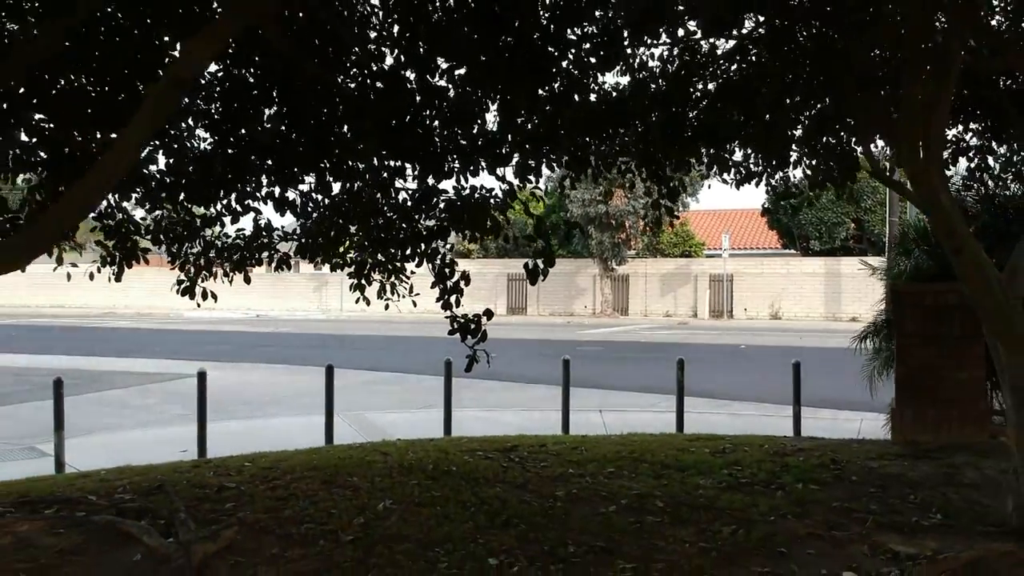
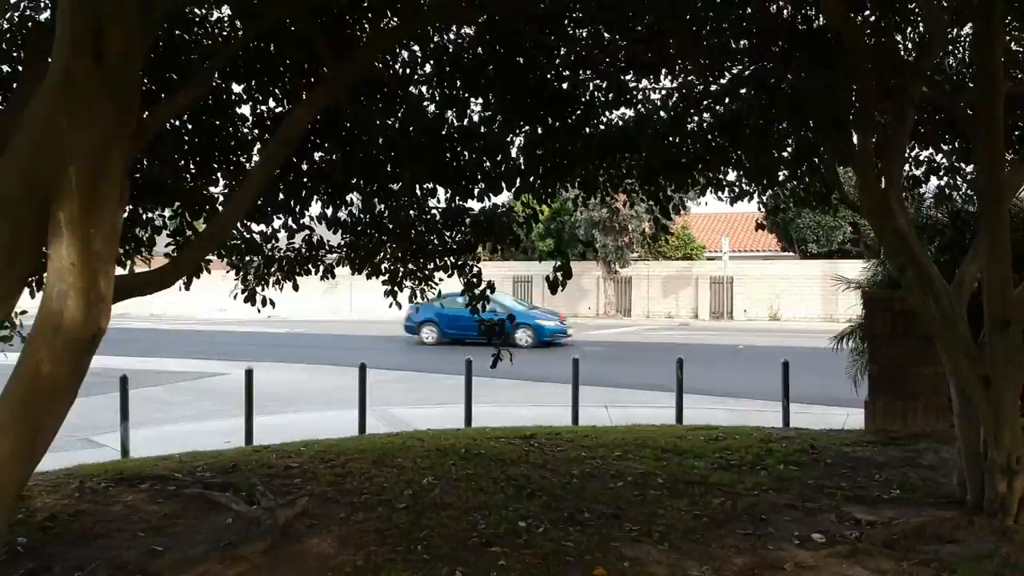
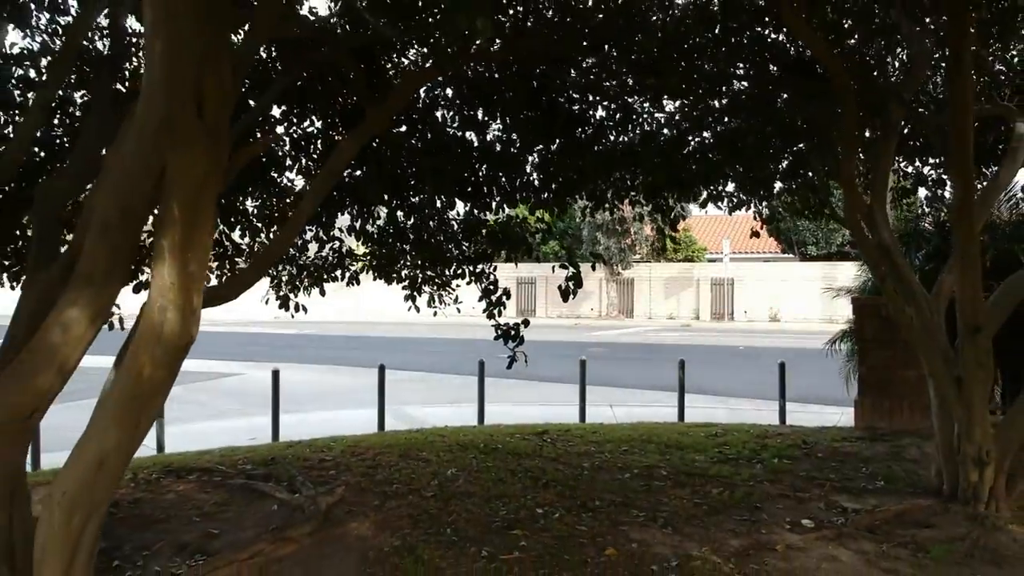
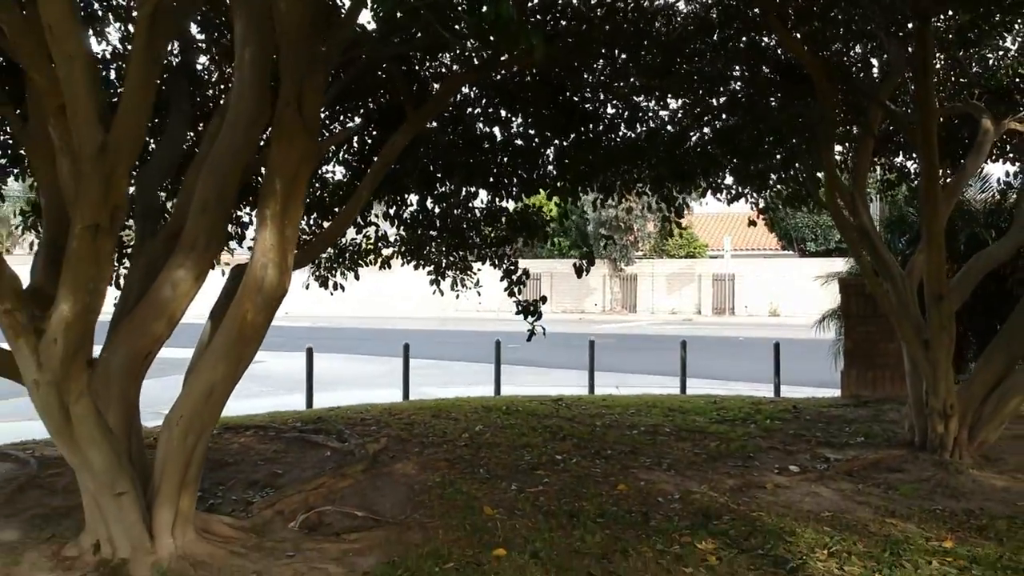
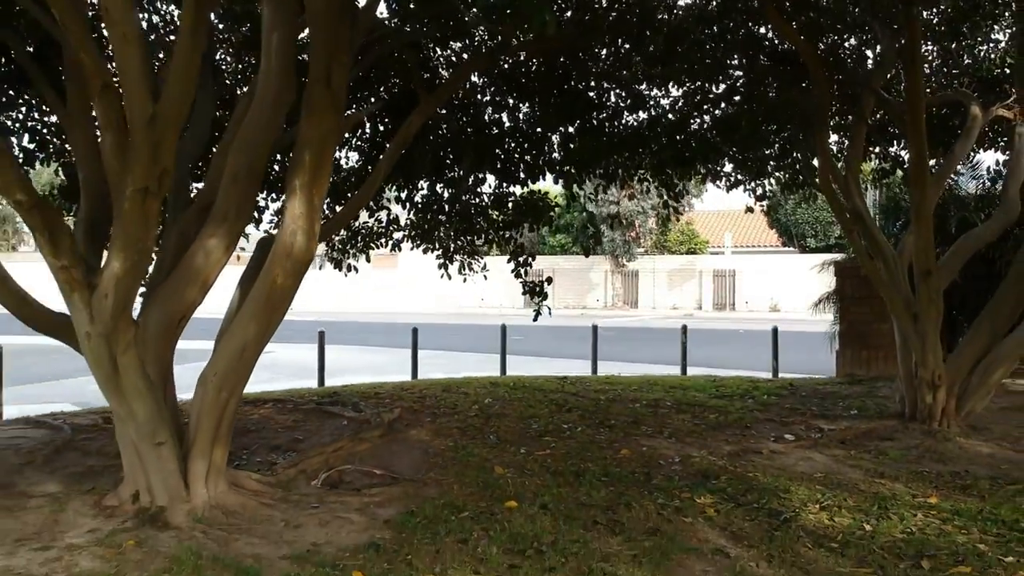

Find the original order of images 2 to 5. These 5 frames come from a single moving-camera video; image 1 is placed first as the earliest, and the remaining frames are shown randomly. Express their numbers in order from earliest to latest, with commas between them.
2, 3, 4, 5
